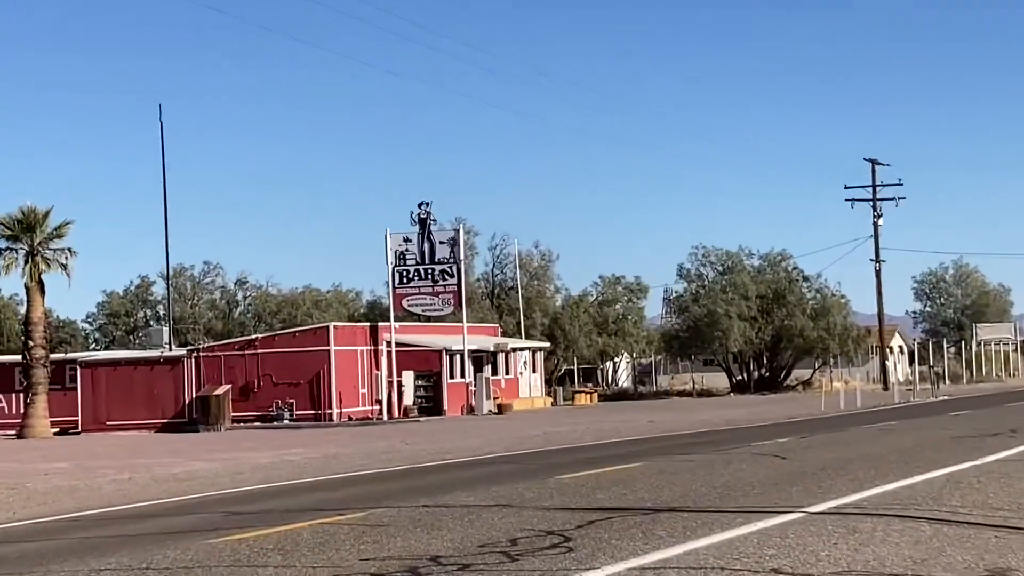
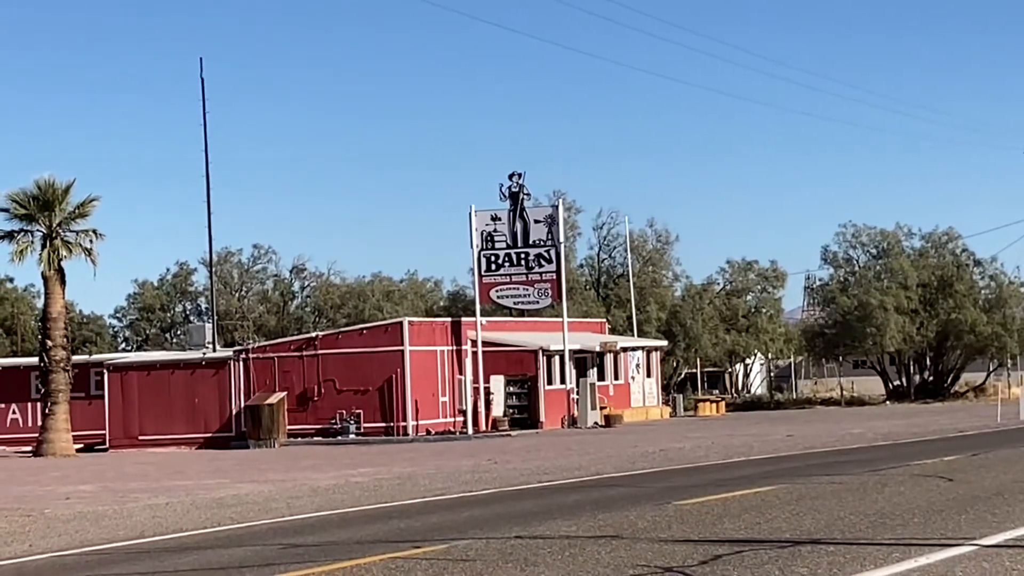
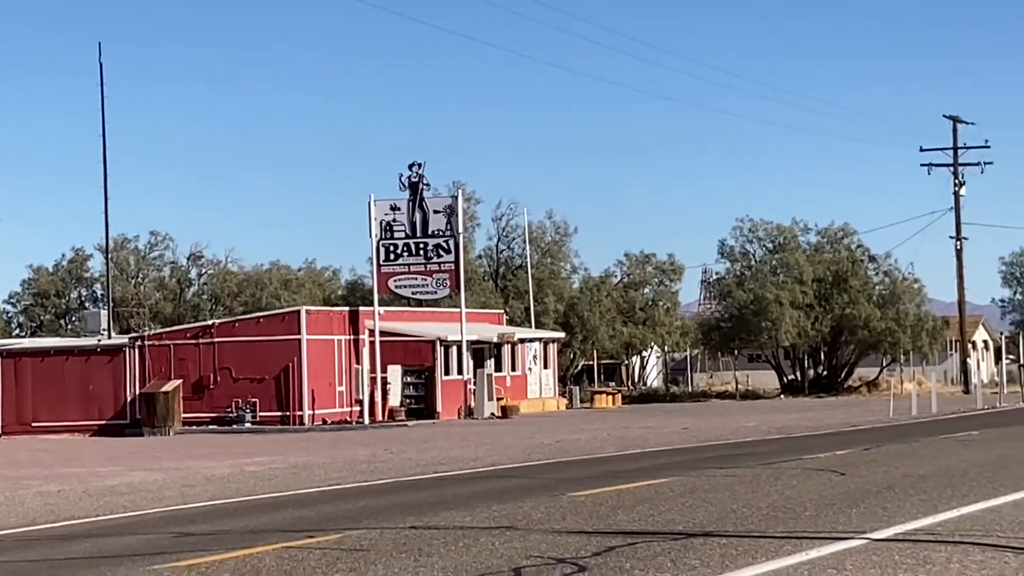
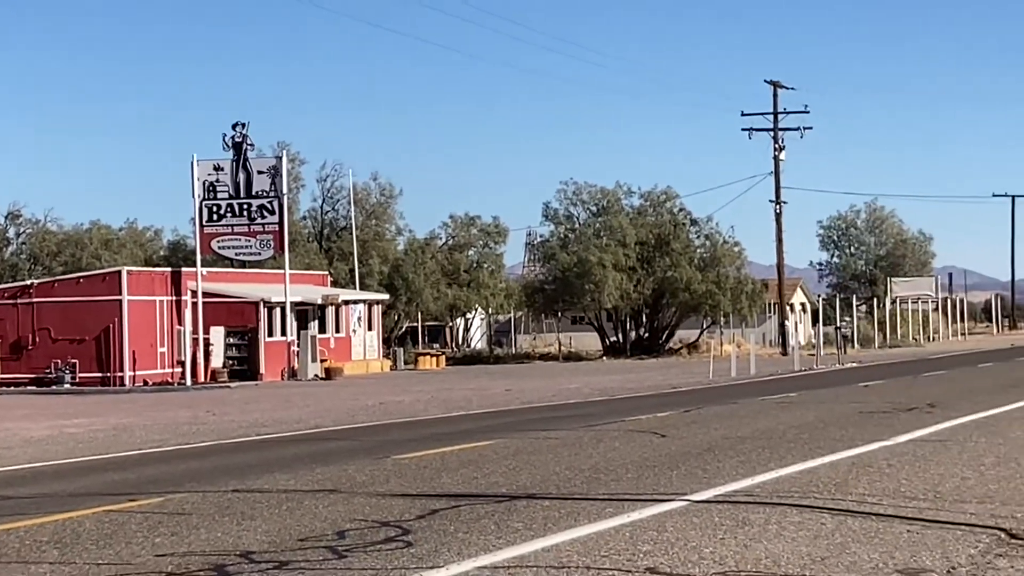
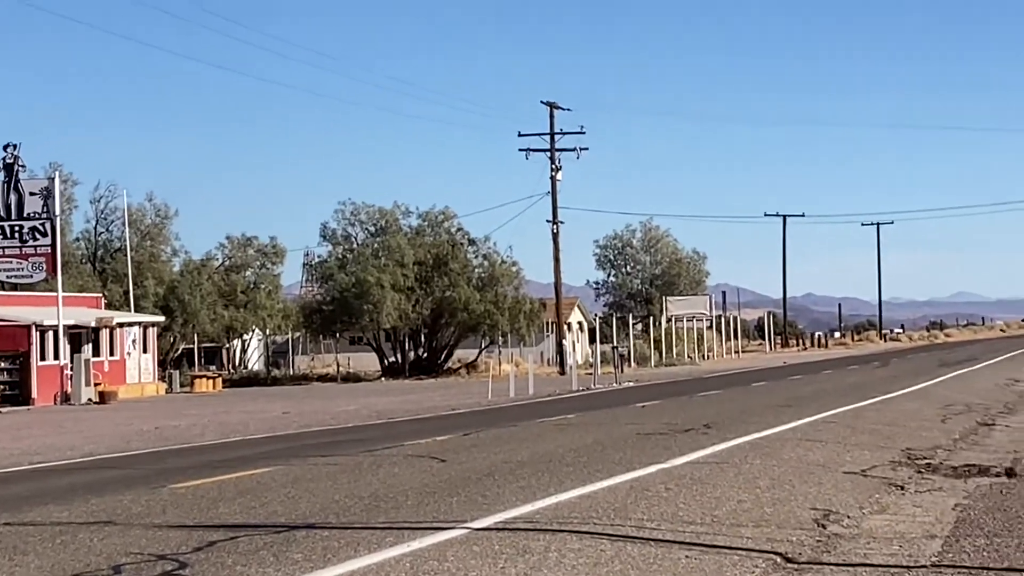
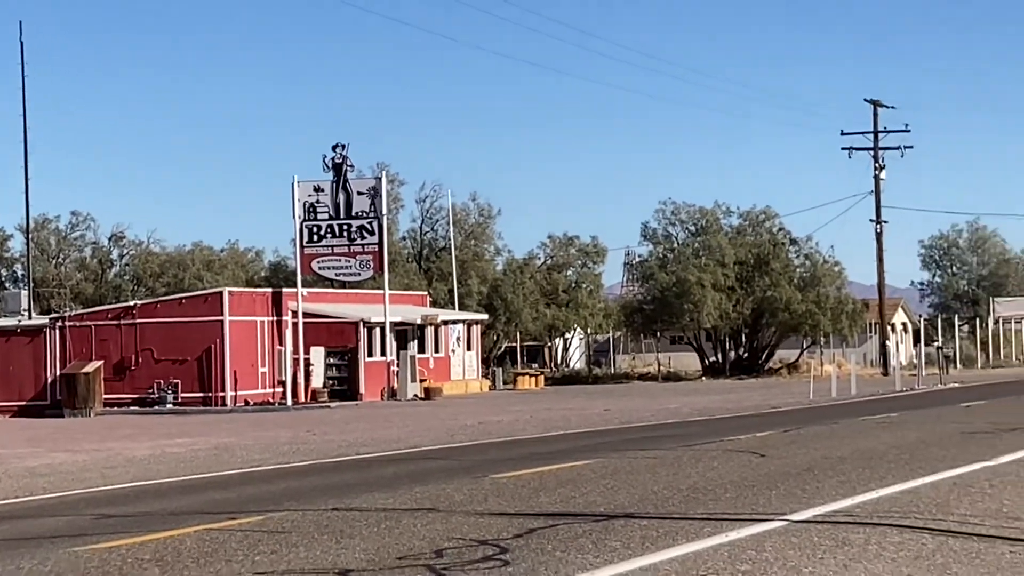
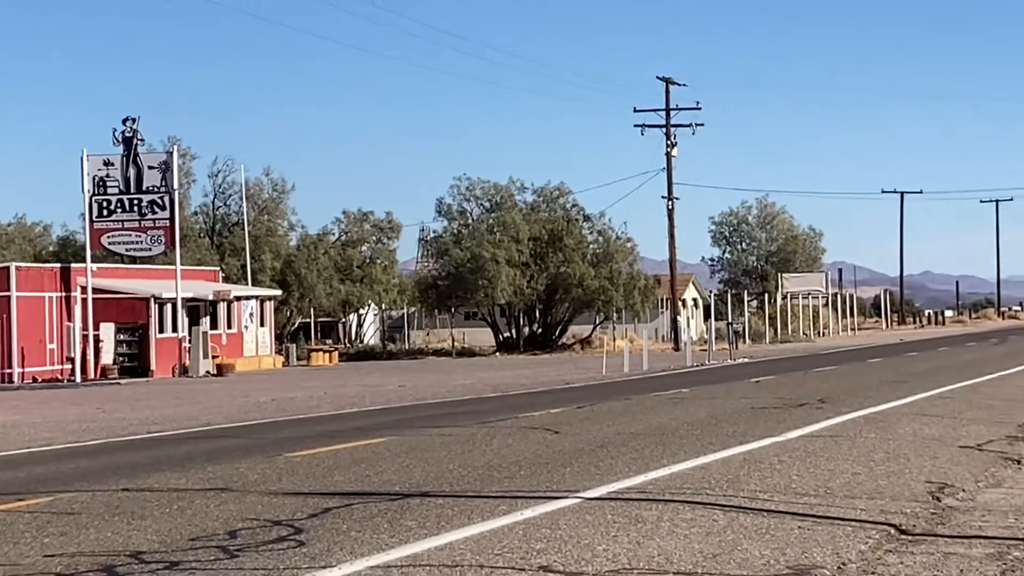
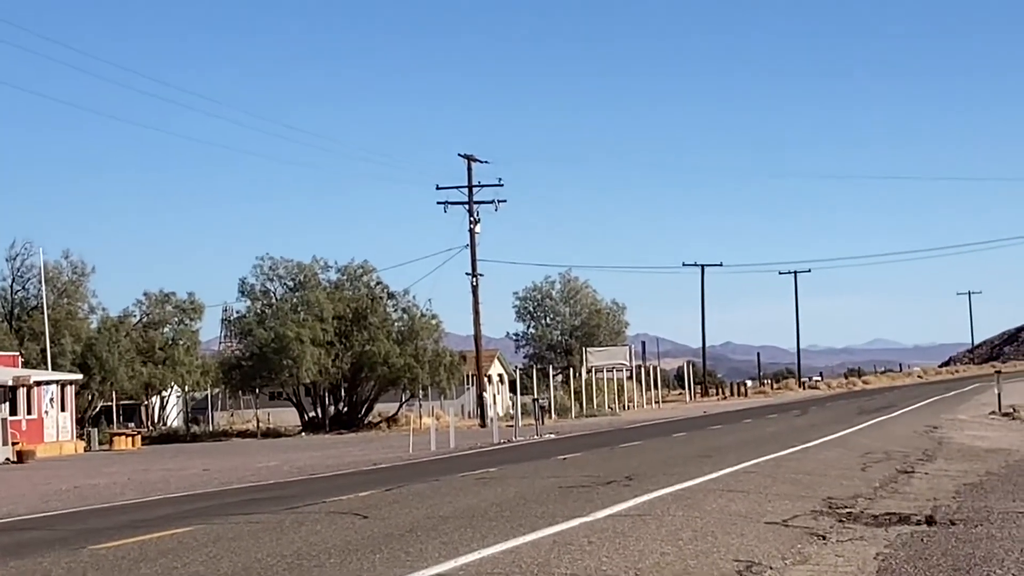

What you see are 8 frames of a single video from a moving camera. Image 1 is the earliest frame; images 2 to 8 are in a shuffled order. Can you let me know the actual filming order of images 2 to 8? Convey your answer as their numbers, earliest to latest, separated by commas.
2, 3, 6, 4, 7, 5, 8
